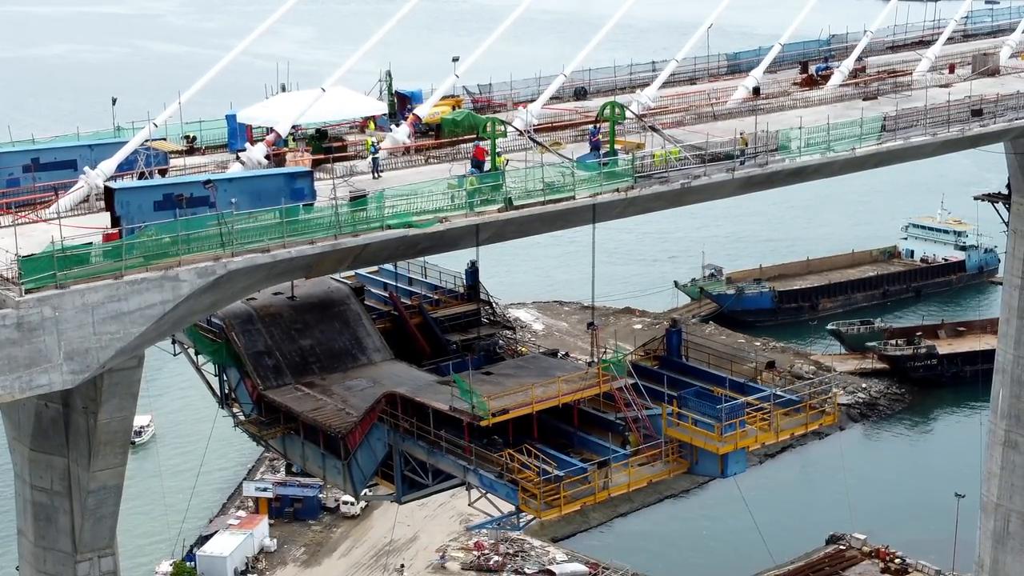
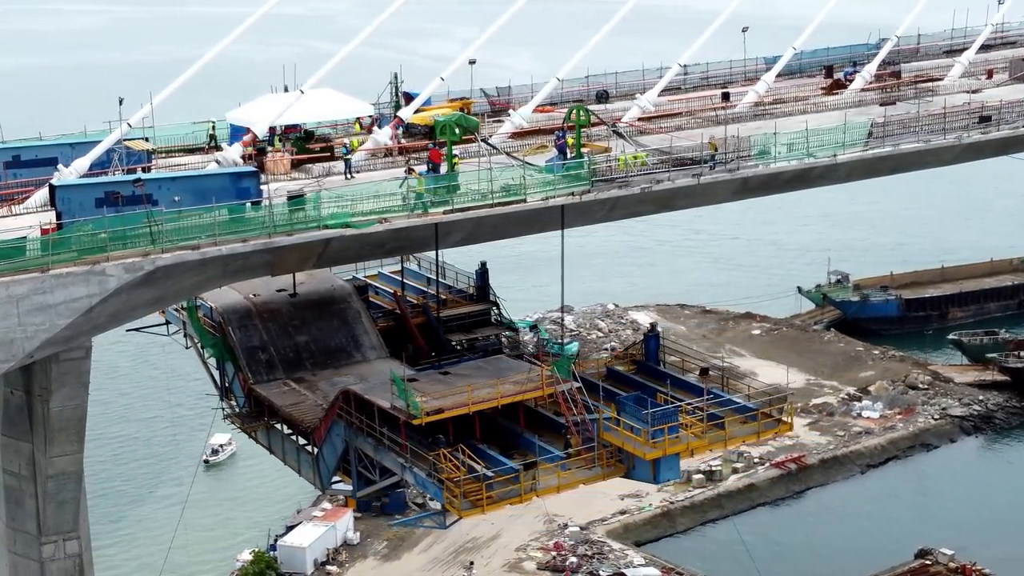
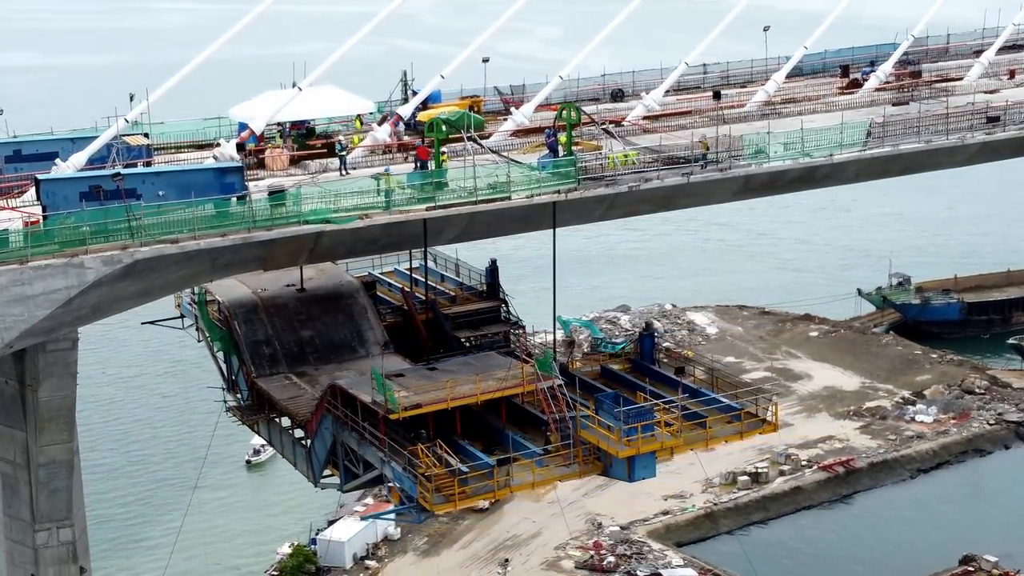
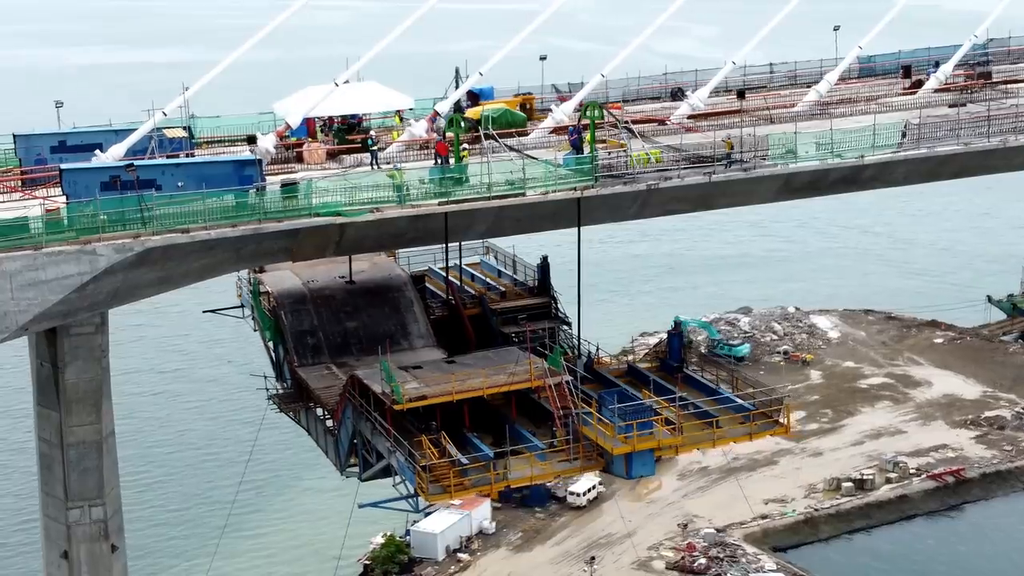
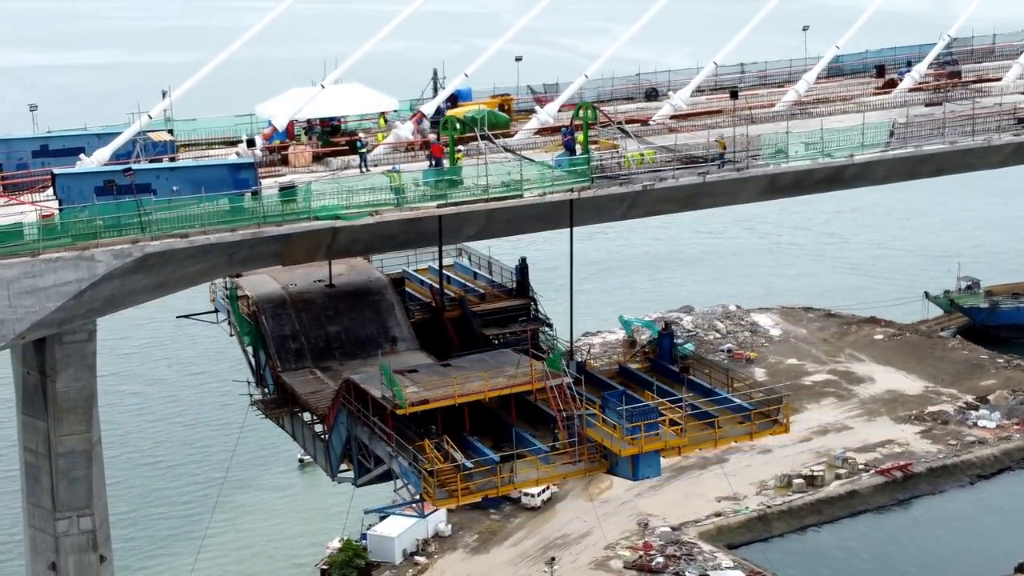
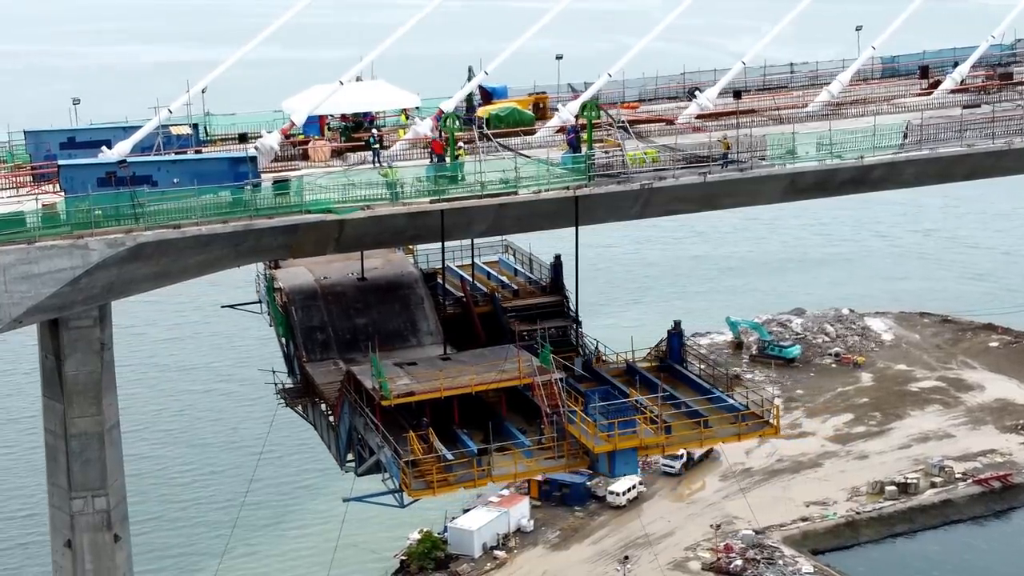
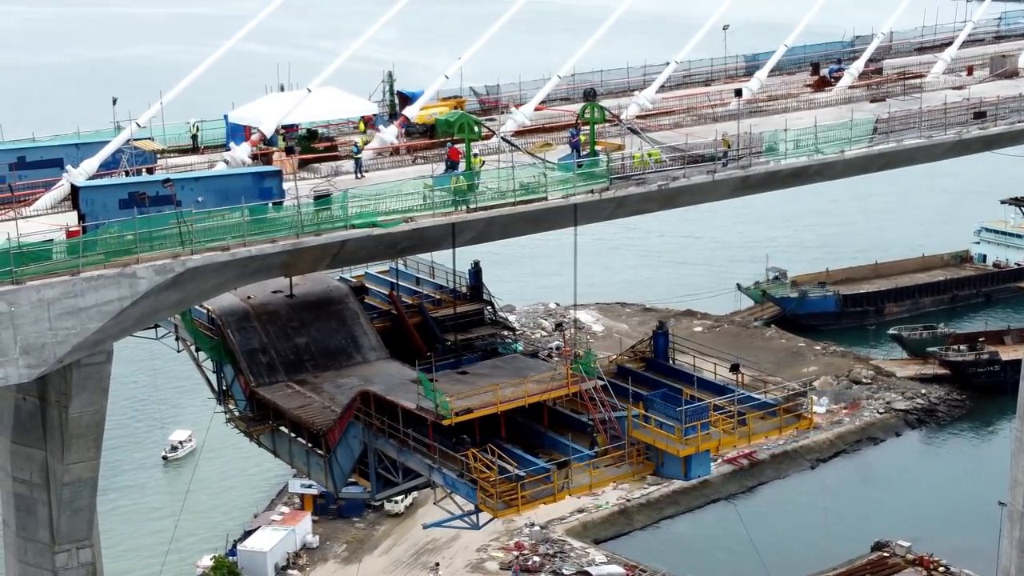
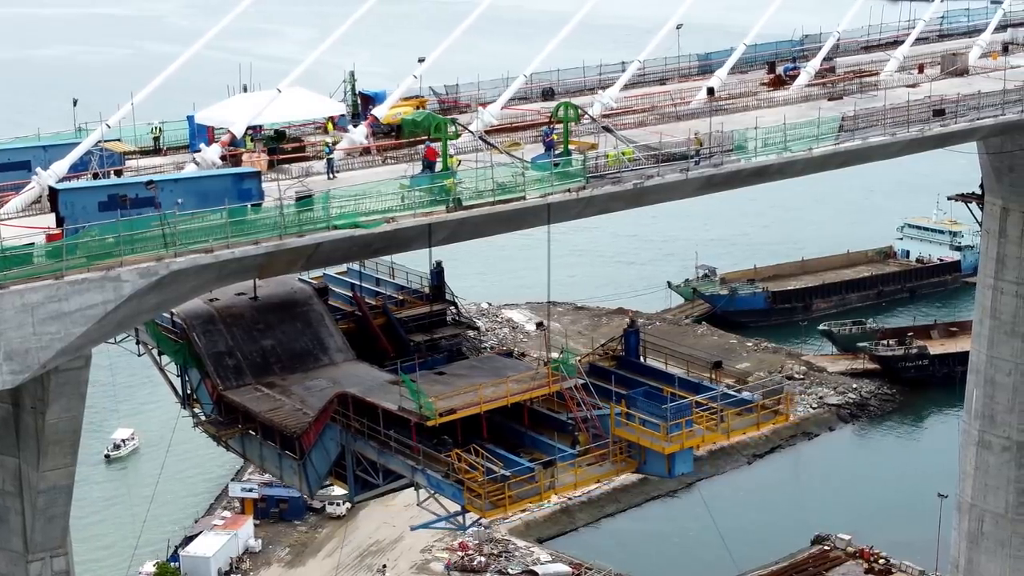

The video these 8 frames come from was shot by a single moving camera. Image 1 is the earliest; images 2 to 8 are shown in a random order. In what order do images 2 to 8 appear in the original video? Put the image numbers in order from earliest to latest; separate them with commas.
8, 7, 2, 3, 5, 4, 6
